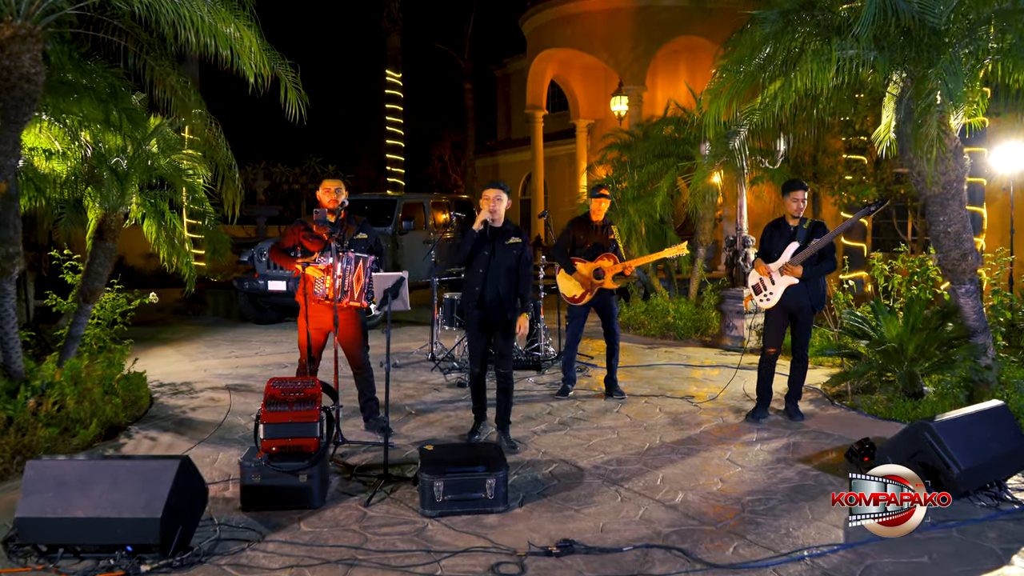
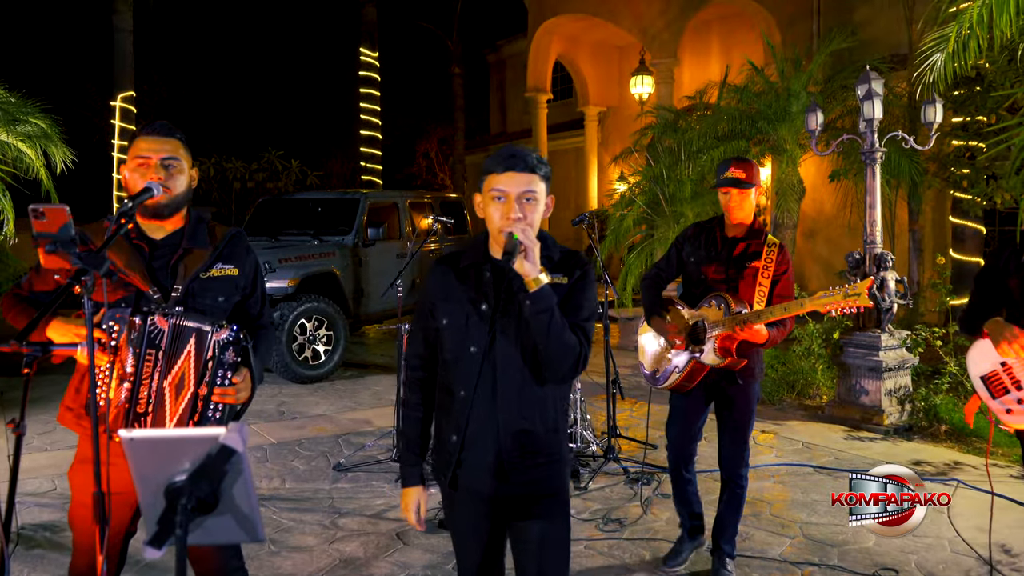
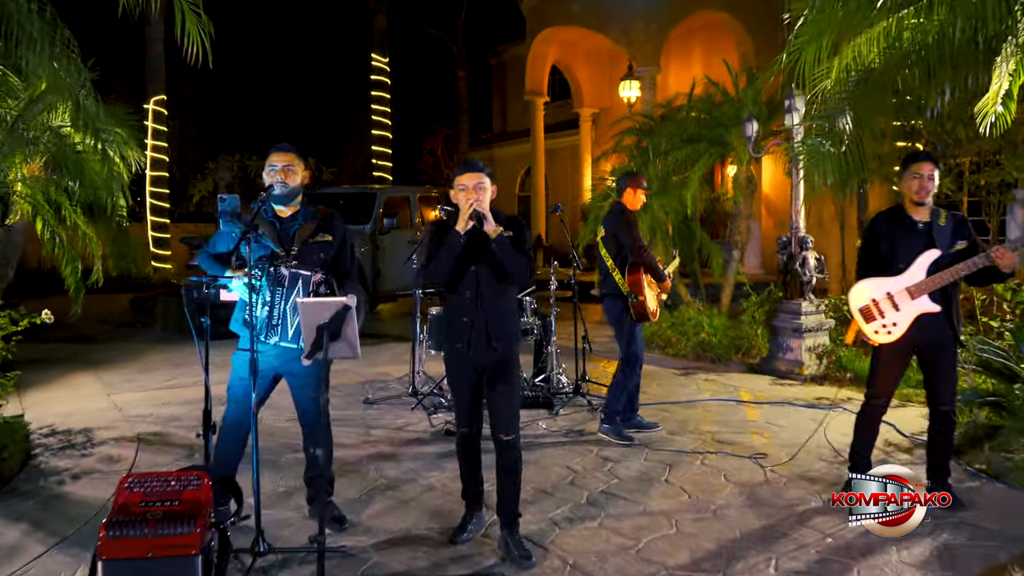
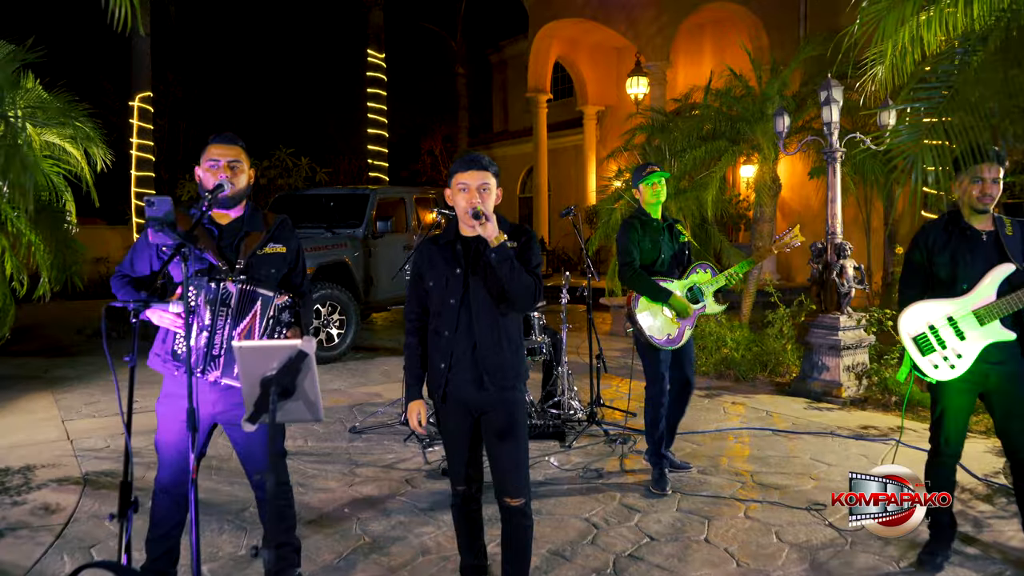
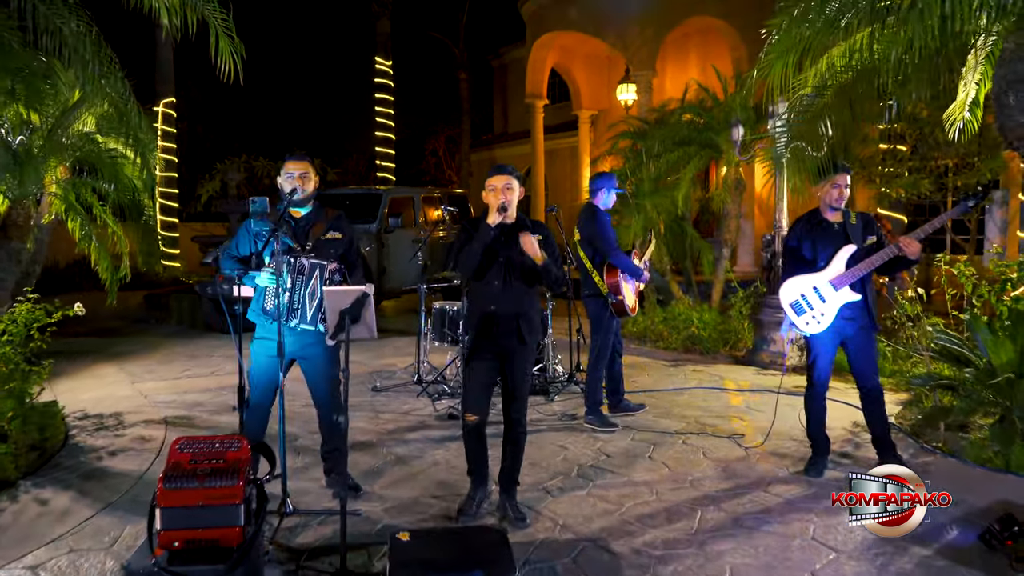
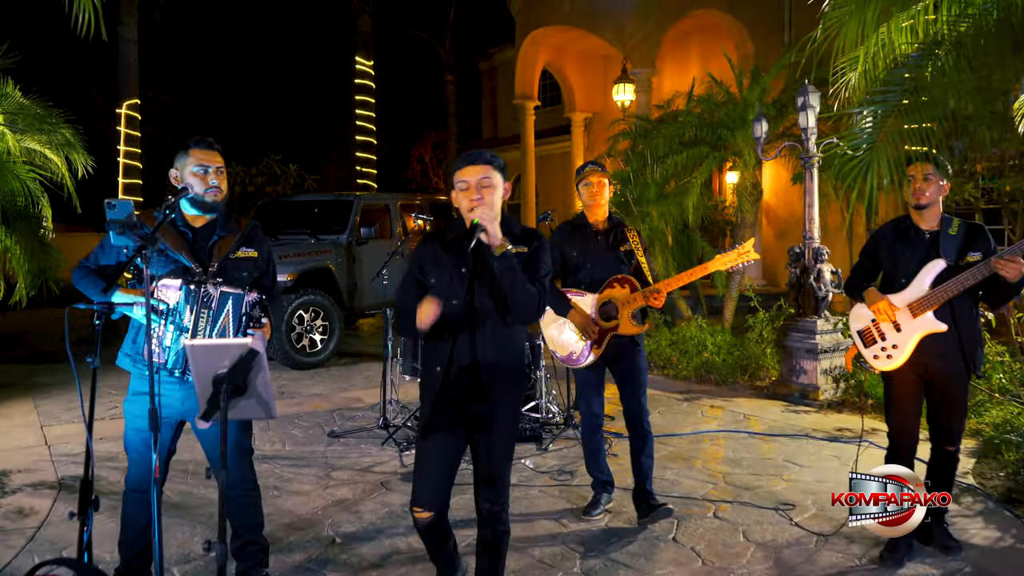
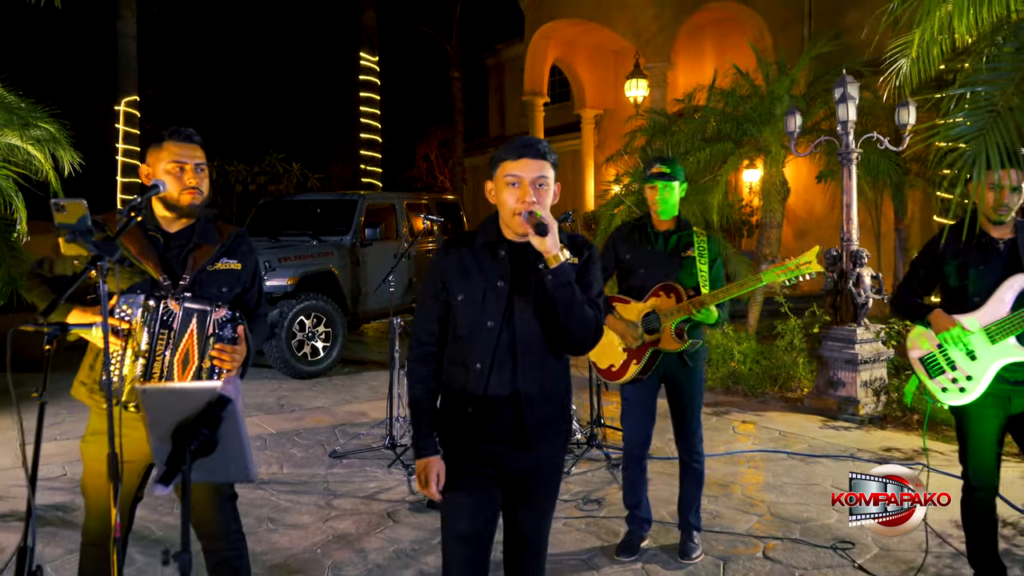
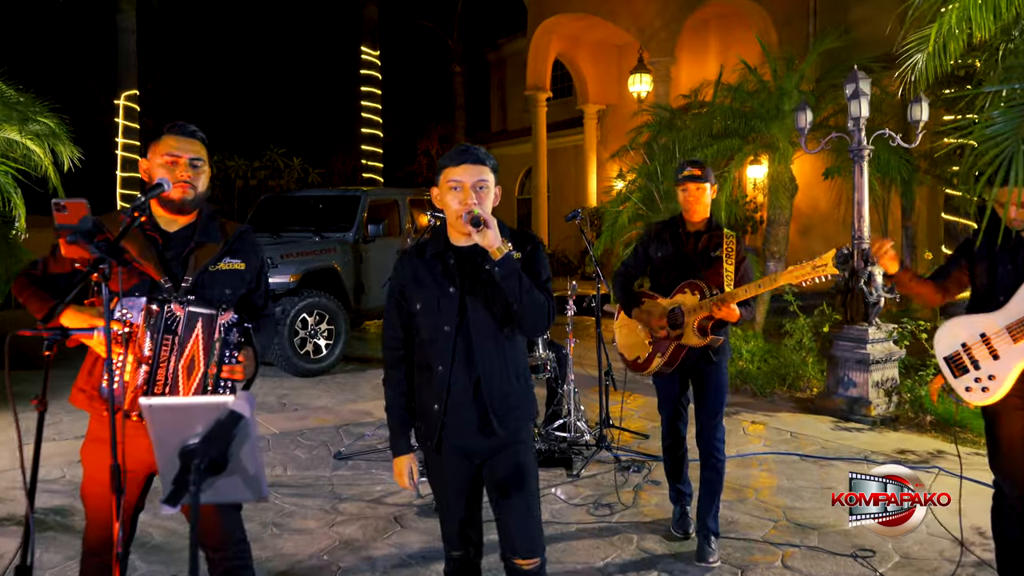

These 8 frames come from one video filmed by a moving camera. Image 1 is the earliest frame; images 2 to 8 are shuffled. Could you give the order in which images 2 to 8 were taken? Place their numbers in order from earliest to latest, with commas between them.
5, 3, 4, 8, 2, 7, 6
